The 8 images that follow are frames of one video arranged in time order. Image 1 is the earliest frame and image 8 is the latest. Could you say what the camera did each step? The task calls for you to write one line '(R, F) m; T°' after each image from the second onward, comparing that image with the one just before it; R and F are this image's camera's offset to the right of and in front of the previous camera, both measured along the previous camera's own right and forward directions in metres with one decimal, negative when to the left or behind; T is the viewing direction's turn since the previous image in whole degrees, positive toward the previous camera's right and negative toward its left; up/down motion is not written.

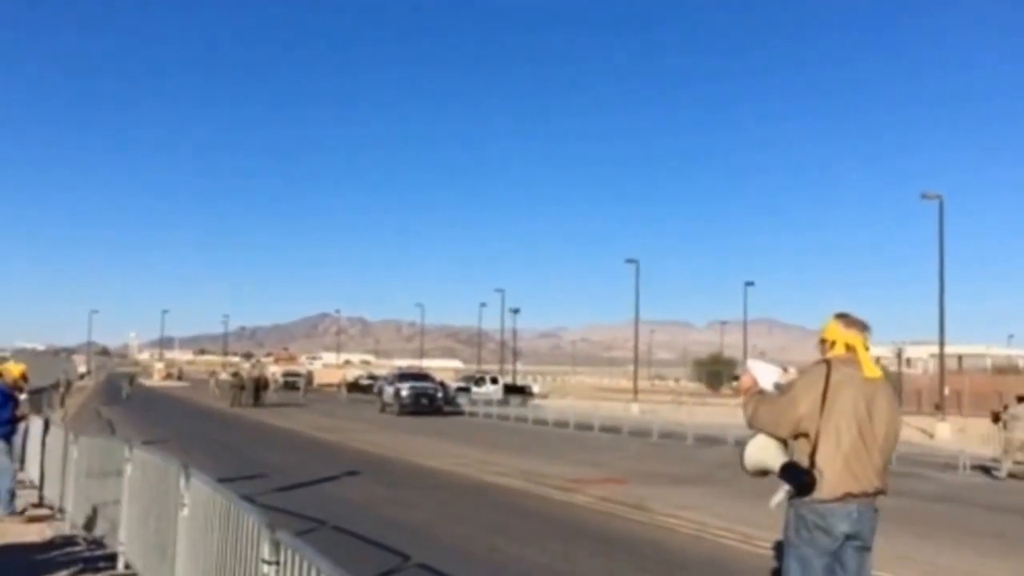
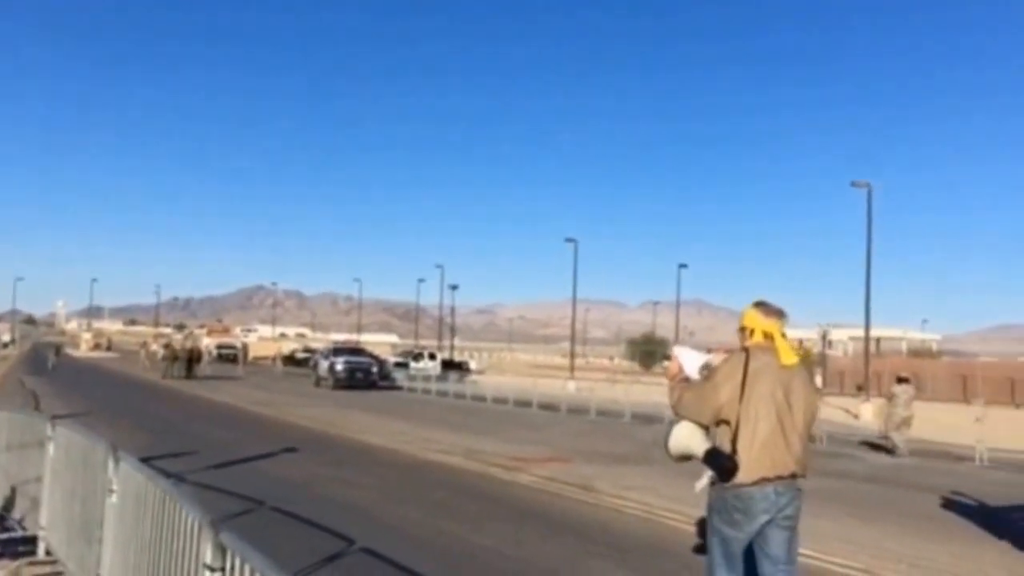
(-0.2, +0.5) m; +3°
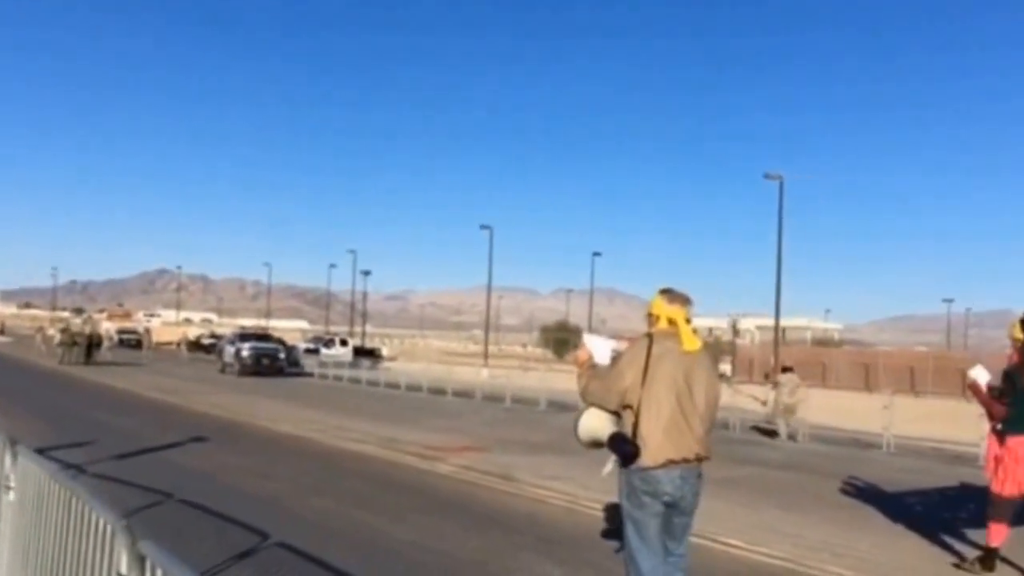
(-0.2, +0.6) m; +4°
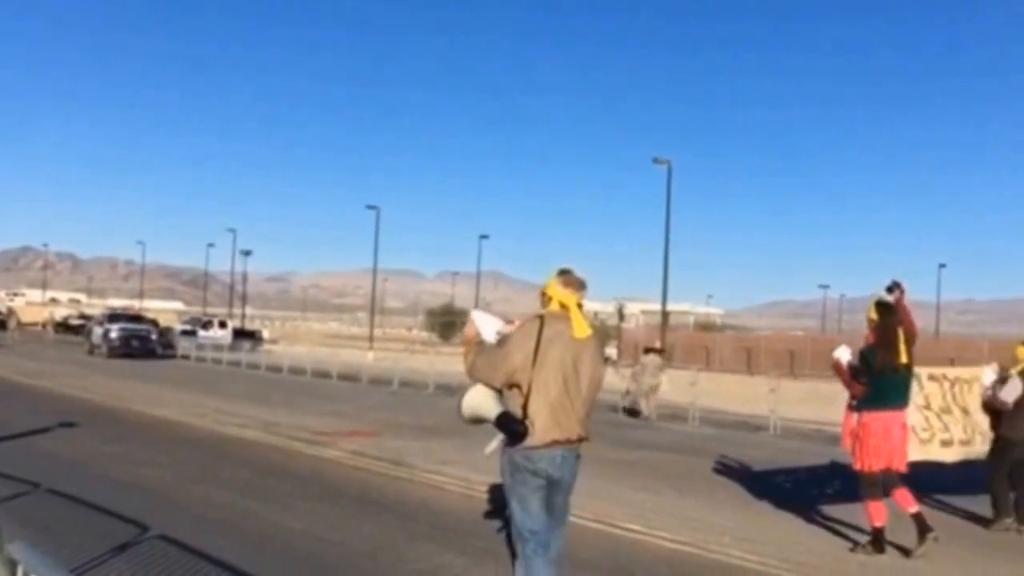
(-0.1, +0.6) m; +5°
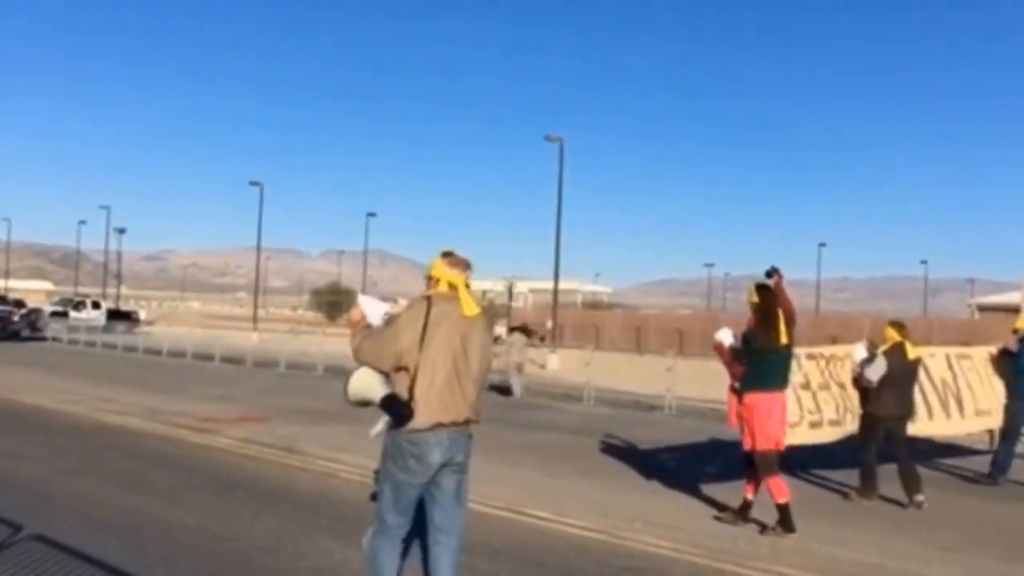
(-0.2, +0.7) m; +5°
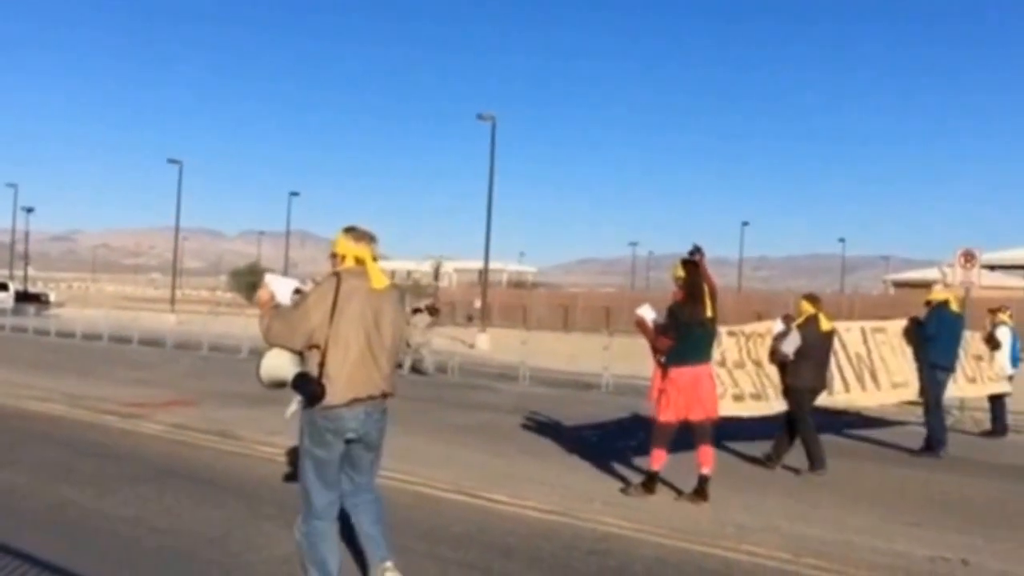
(-0.3, +0.8) m; +3°
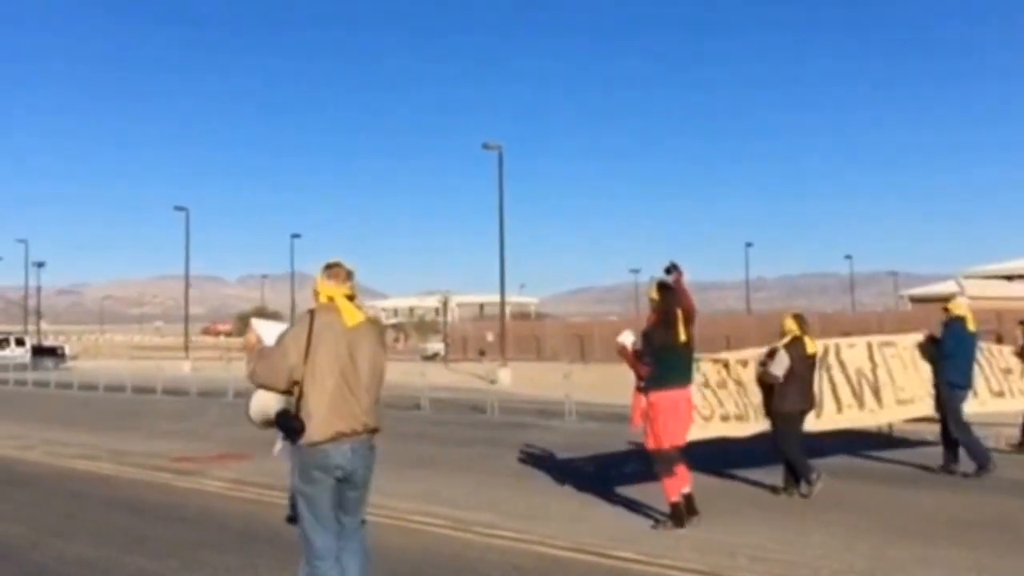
(-0.9, +0.9) m; +1°
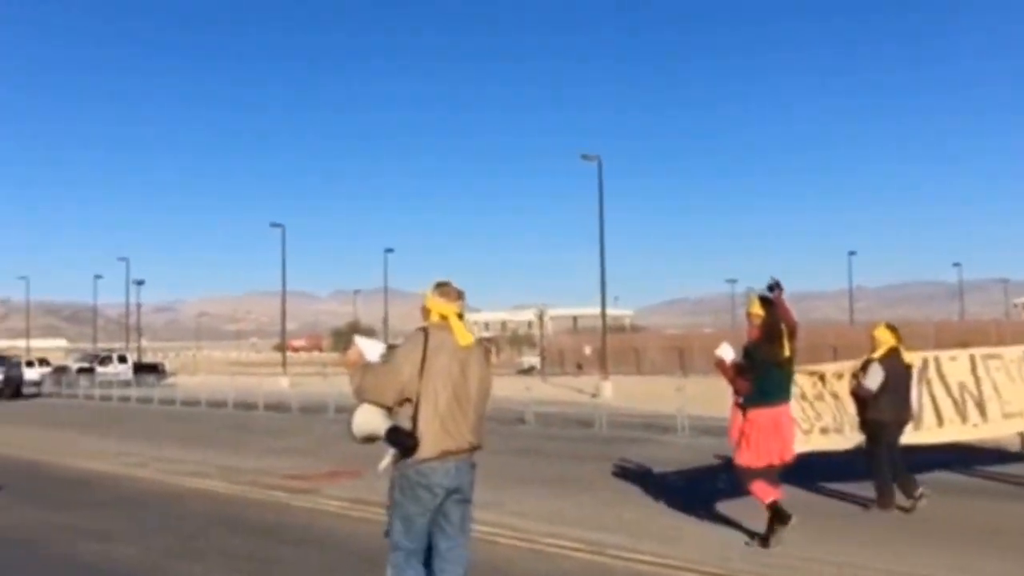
(-0.4, +0.6) m; -3°
